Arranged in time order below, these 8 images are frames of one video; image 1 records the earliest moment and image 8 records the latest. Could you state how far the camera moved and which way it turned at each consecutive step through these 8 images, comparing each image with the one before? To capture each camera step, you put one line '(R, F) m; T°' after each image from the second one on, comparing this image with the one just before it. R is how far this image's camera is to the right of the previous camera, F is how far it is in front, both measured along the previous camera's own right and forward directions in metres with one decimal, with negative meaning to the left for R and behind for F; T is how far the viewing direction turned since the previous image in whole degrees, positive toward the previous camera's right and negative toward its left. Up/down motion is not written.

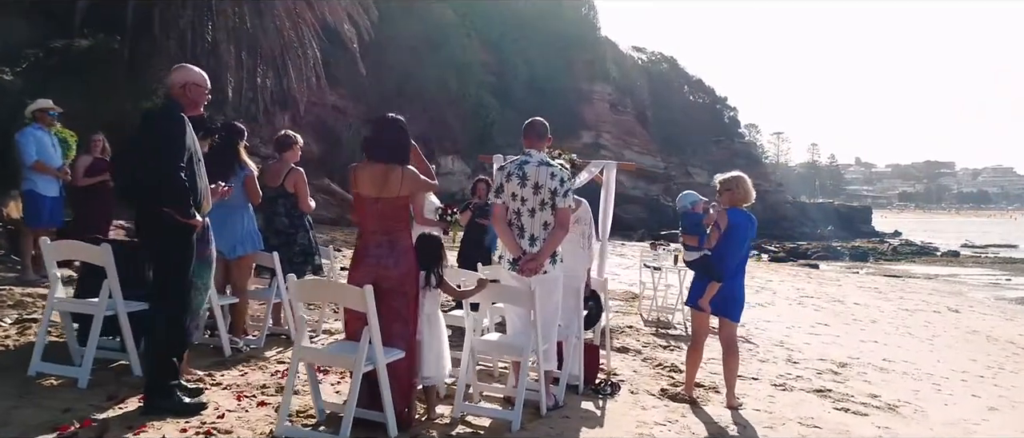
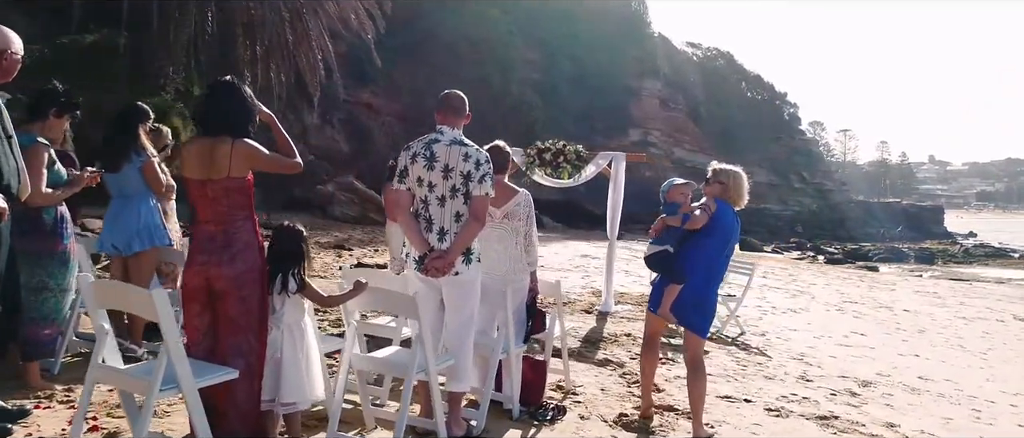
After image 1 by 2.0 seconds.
(+0.9, +0.9) m; -5°
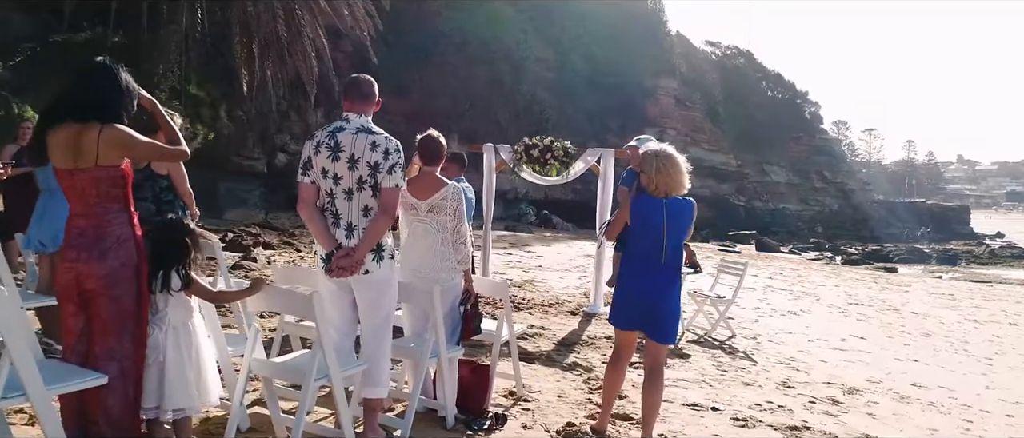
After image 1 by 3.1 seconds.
(+0.5, +0.3) m; -2°
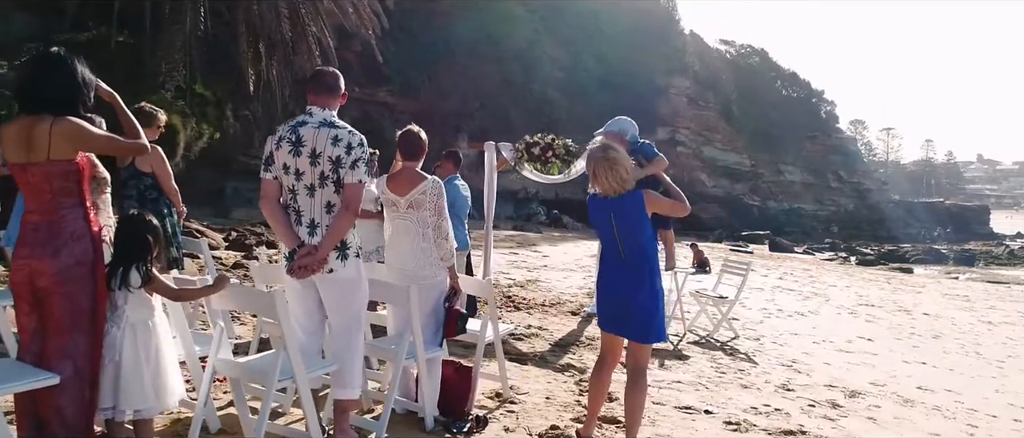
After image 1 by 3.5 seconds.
(+0.2, +0.1) m; -1°
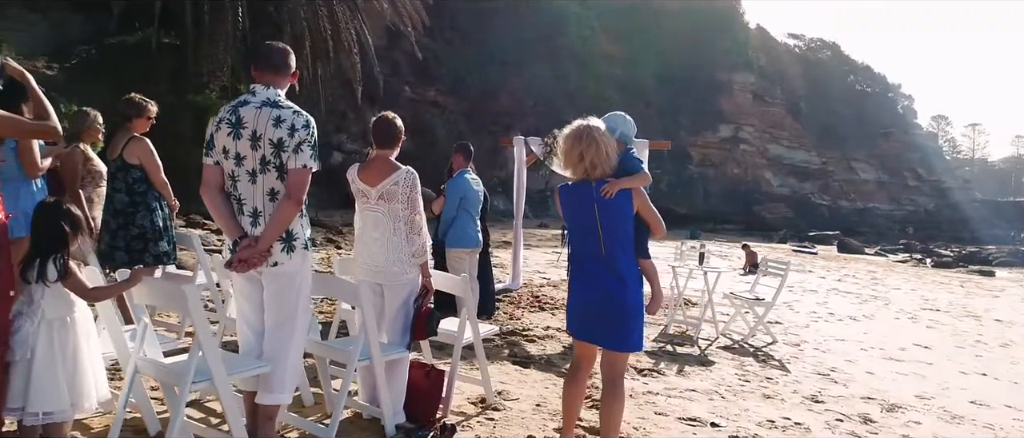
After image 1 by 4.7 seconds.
(+0.5, +0.4) m; -5°
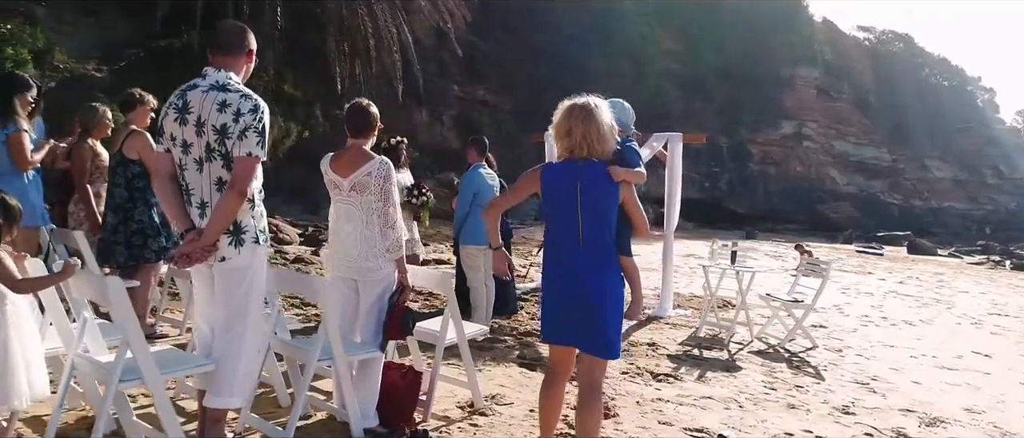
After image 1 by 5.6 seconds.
(+0.5, +0.3) m; -5°
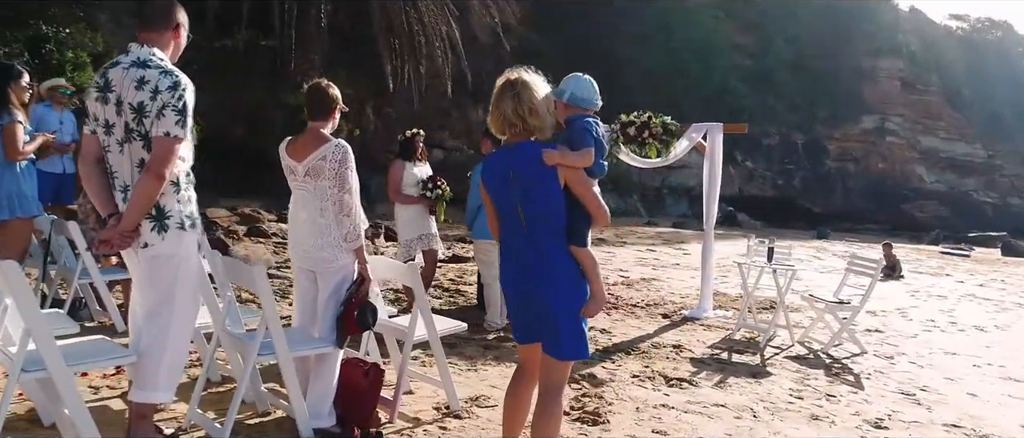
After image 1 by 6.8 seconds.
(+0.6, +0.4) m; -6°
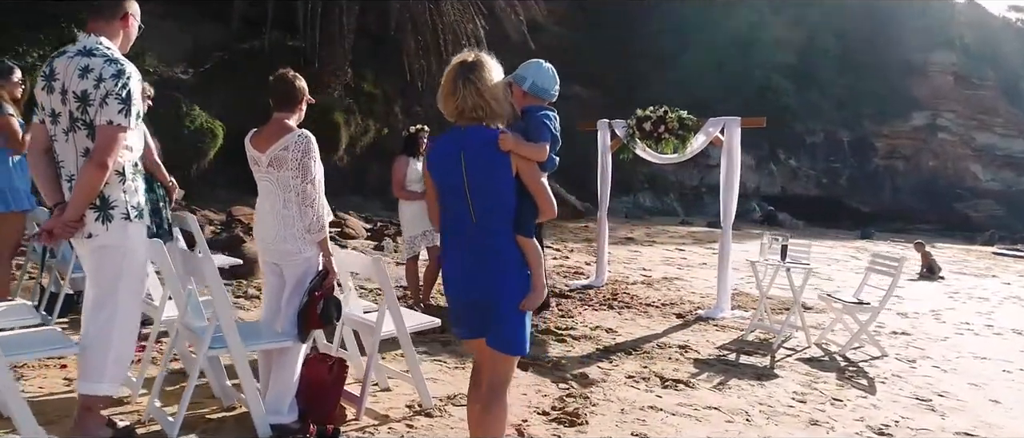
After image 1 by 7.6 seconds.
(+0.4, +0.1) m; -3°
